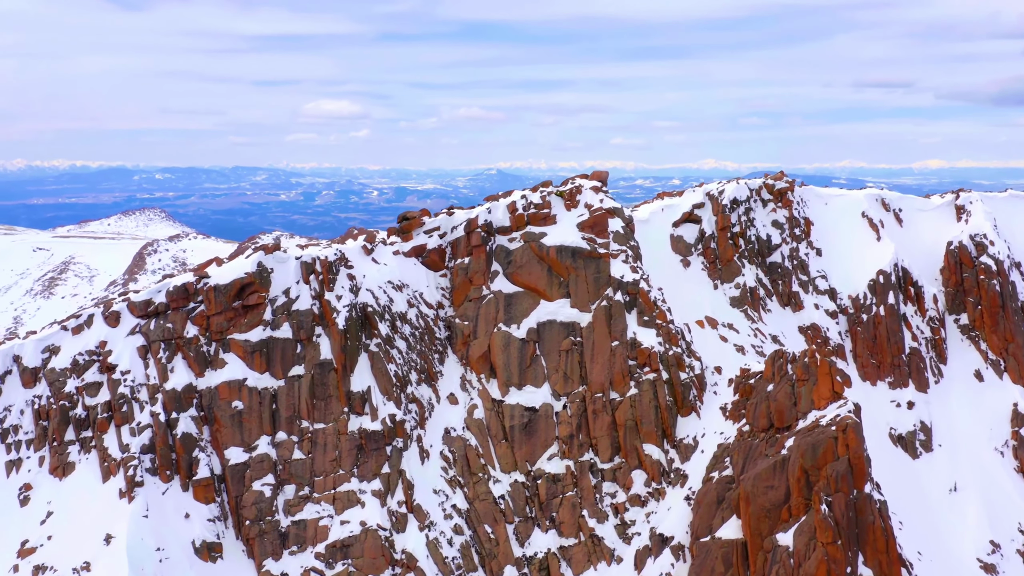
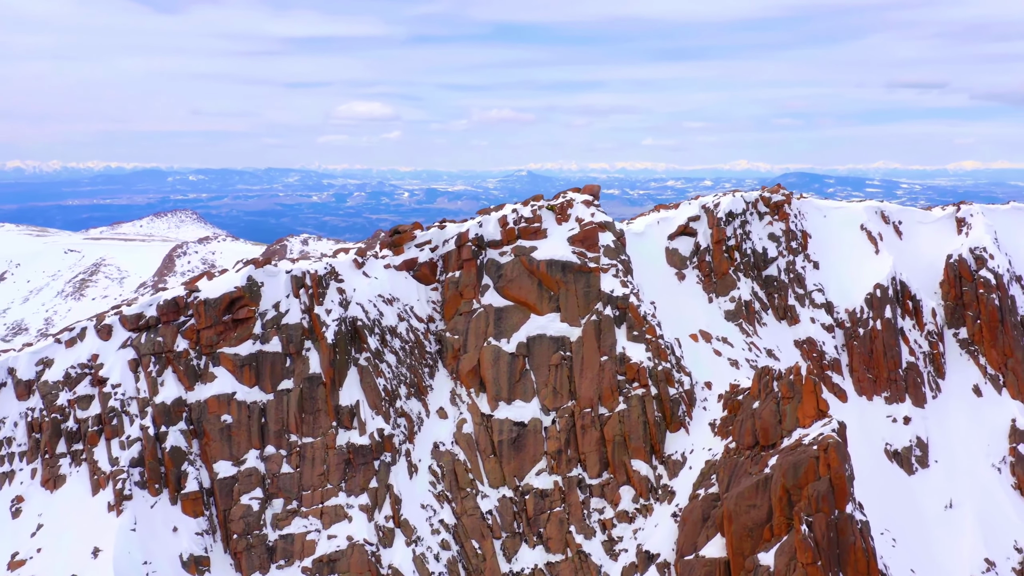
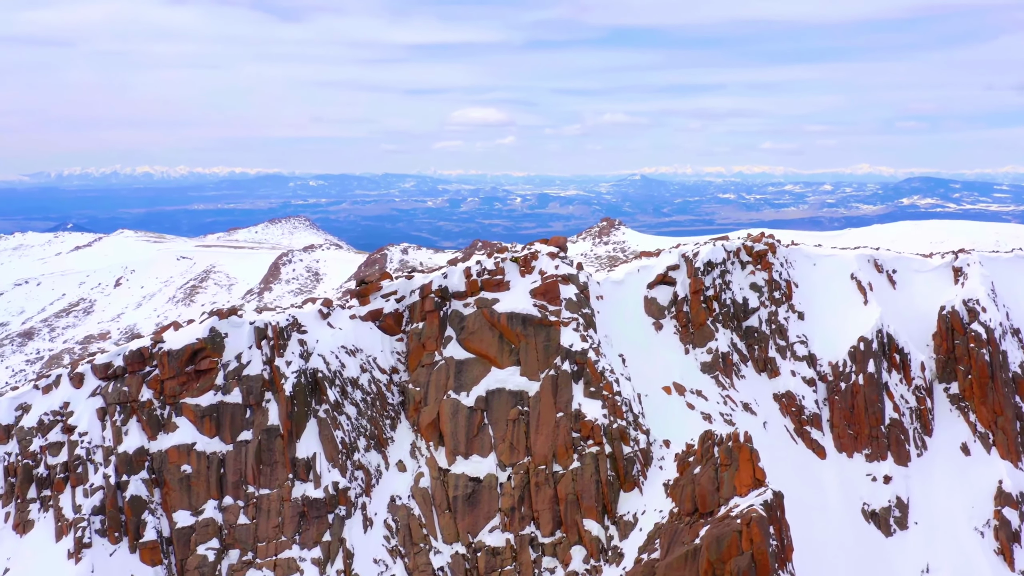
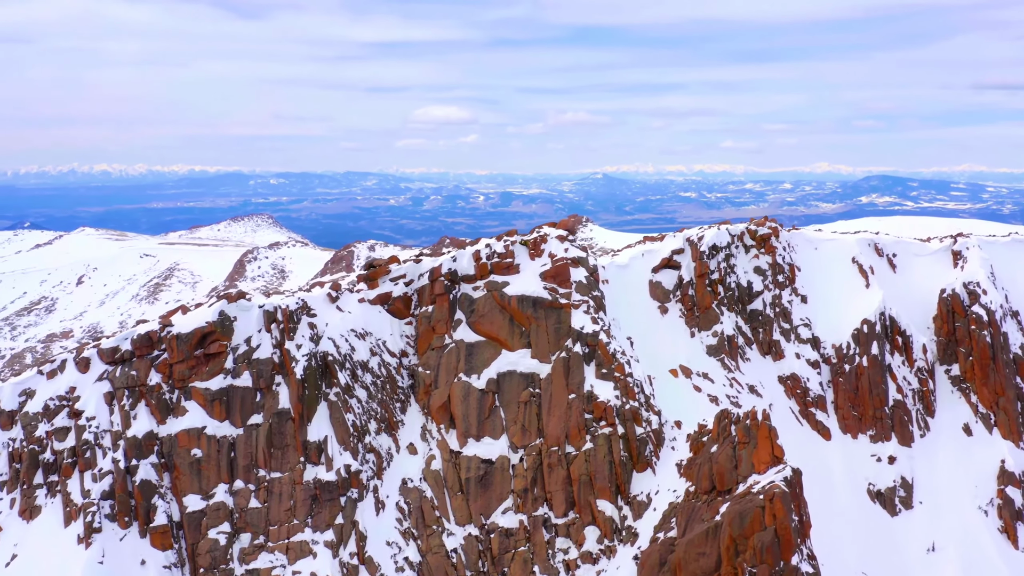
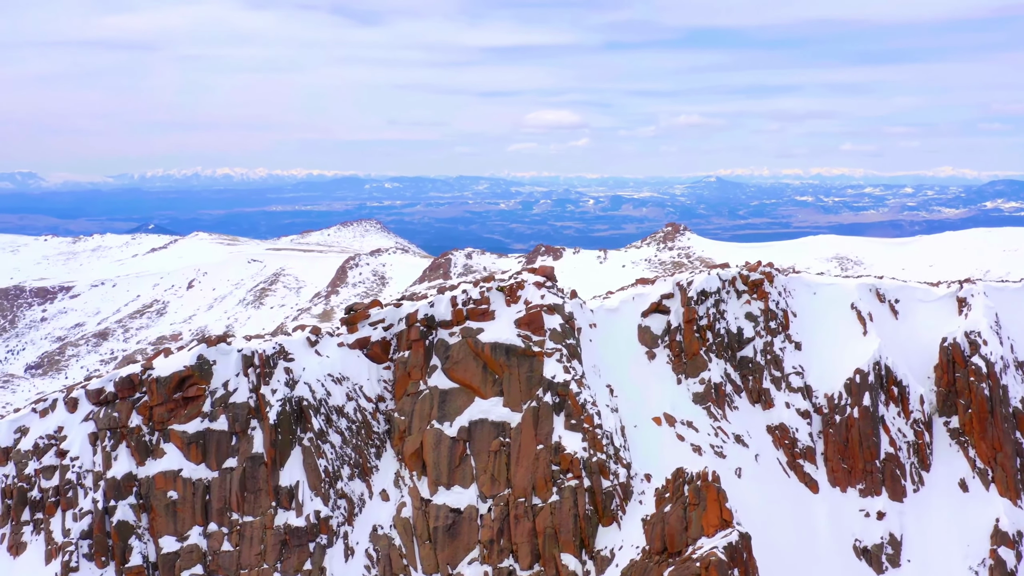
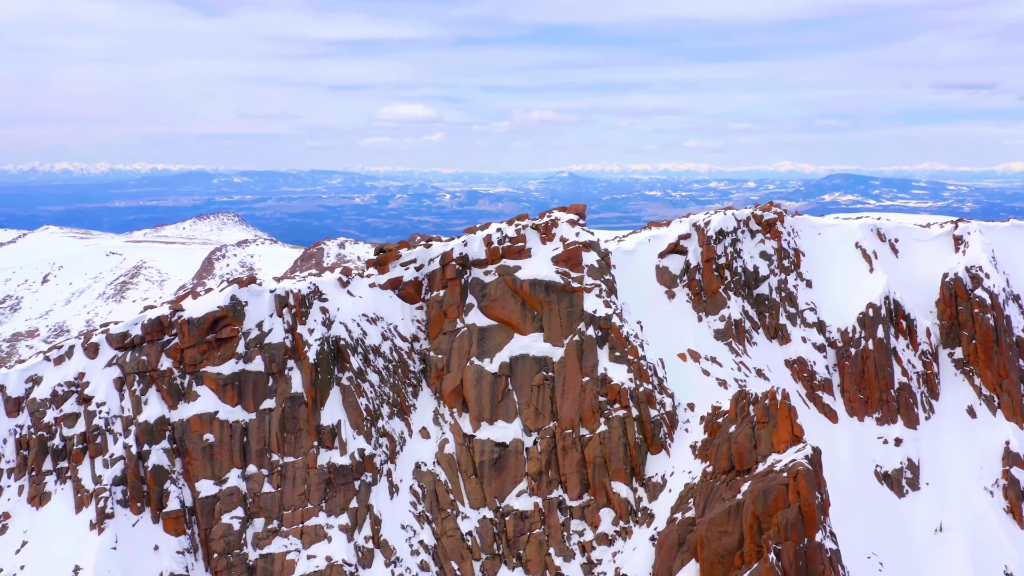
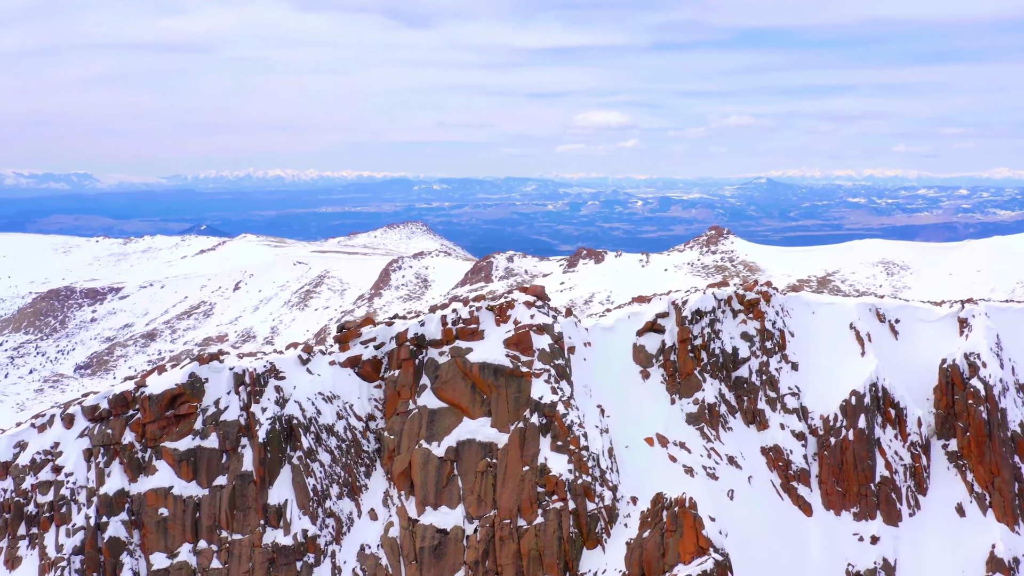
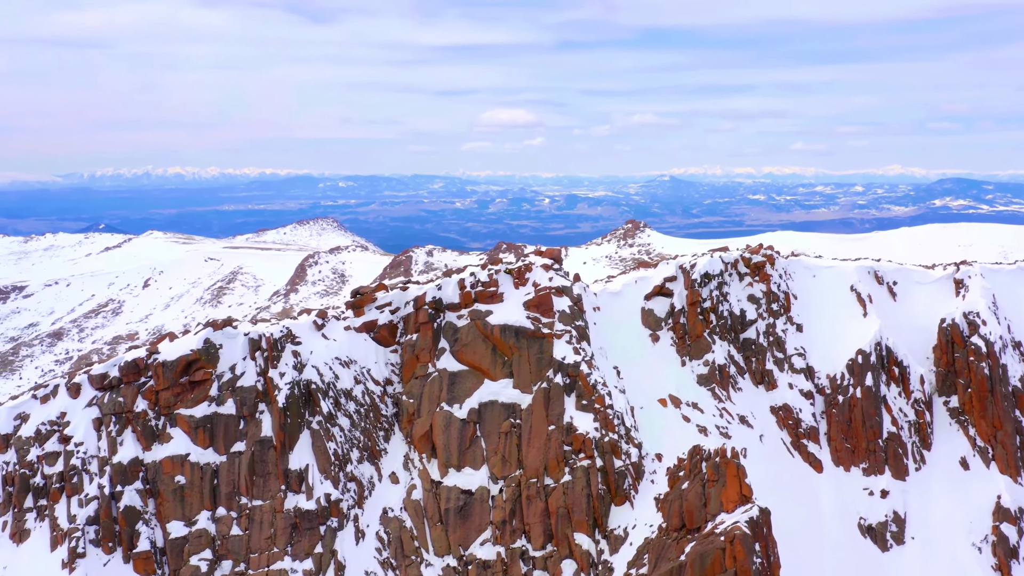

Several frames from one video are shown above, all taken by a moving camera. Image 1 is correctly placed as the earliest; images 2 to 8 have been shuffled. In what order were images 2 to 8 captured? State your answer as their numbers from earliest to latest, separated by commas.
2, 6, 4, 3, 8, 5, 7
